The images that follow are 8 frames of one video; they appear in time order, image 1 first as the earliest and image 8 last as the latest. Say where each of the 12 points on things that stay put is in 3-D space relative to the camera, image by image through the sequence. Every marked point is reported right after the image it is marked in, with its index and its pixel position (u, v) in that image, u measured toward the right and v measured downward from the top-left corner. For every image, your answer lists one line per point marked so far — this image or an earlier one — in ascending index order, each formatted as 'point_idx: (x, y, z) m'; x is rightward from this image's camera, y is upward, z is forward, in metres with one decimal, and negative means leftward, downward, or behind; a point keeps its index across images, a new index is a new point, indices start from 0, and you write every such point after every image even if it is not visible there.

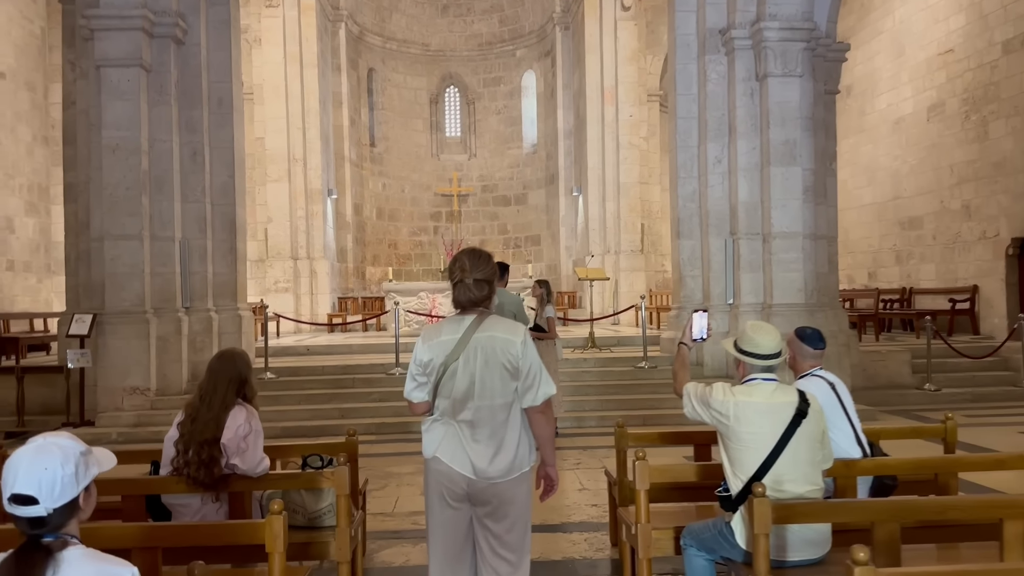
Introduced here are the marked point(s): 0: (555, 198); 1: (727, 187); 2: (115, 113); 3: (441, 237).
0: (+0.9, +1.9, +17.8) m
1: (+2.4, +1.1, +9.4) m
2: (-4.1, +1.8, +8.7) m
3: (-1.7, +1.2, +19.7) m
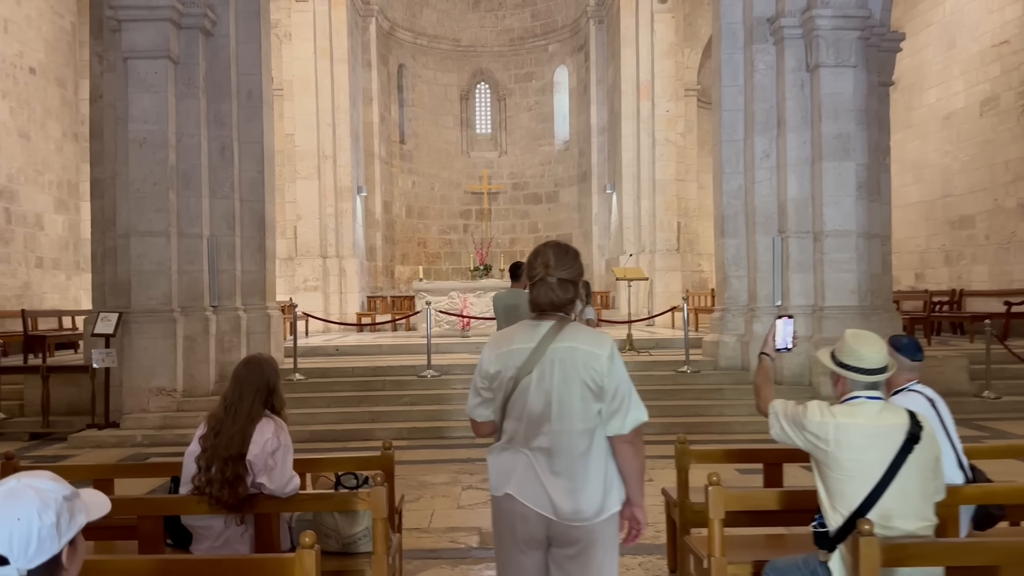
0: (+1.5, +1.9, +17.5) m
1: (+2.8, +1.1, +9.0) m
2: (-3.7, +1.8, +8.4) m
3: (-1.0, +1.2, +19.4) m
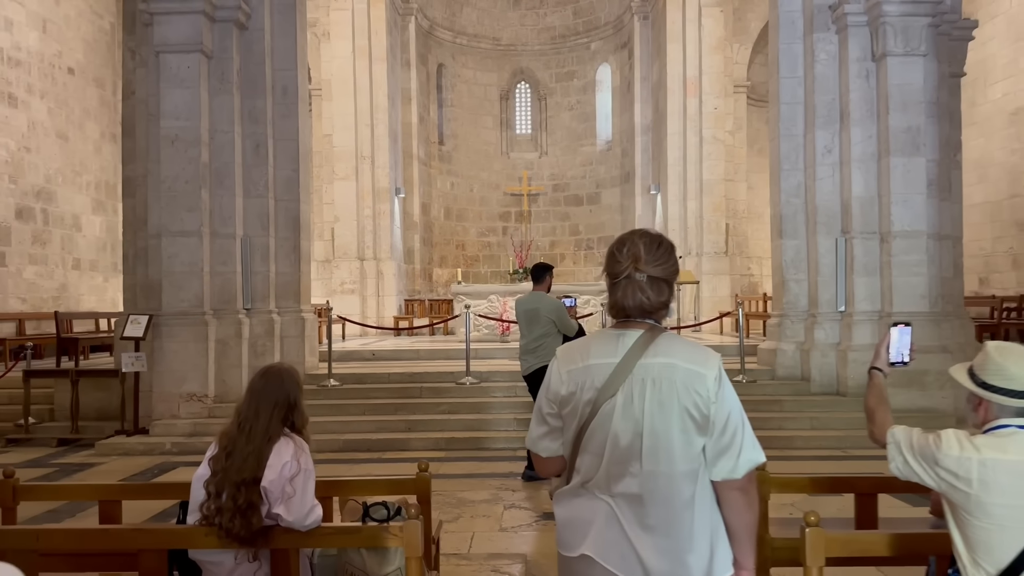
0: (+2.4, +1.8, +16.9) m
1: (+3.3, +1.1, +8.4) m
2: (-3.2, +1.8, +8.1) m
3: (-0.1, +1.1, +19.0) m
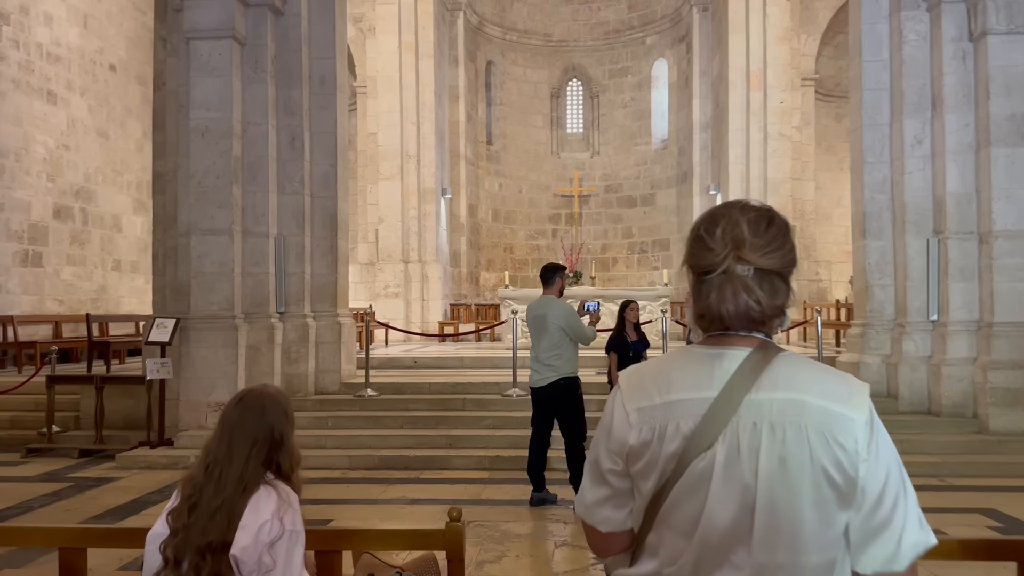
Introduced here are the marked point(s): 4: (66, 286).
0: (+3.3, +1.7, +16.1) m
1: (+3.7, +1.0, +7.6) m
2: (-2.8, +1.8, +7.6) m
3: (+1.0, +1.0, +18.3) m
4: (-6.4, 0.0, +12.1) m
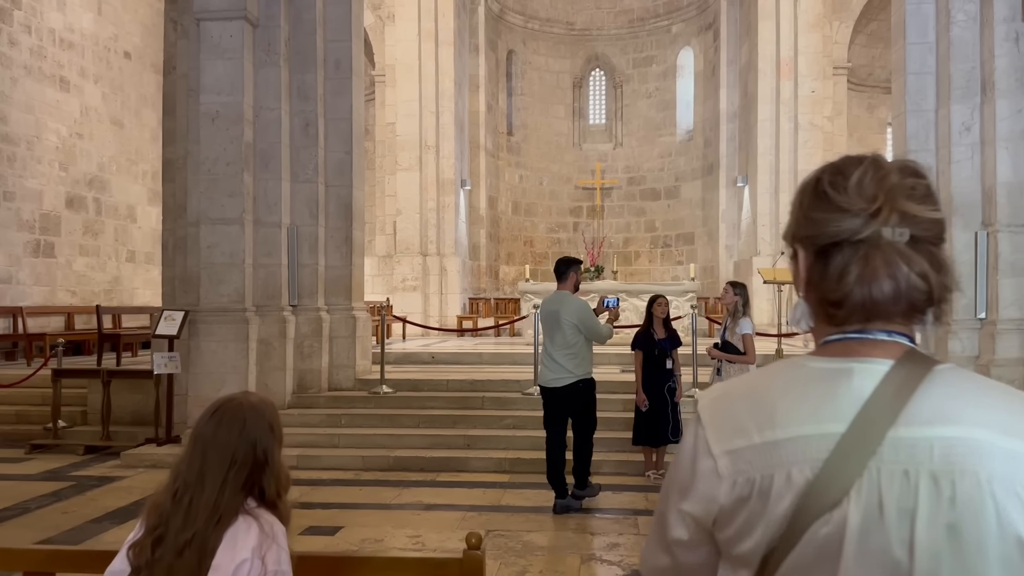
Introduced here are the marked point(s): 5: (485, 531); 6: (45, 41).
0: (+3.7, +1.8, +15.7) m
1: (+3.9, +1.1, +7.1) m
2: (-2.6, +1.9, +7.3) m
3: (+1.5, +1.1, +17.9) m
4: (-6.1, +0.2, +11.9) m
5: (-0.1, -1.3, +4.6) m
6: (-6.2, +3.3, +11.2) m
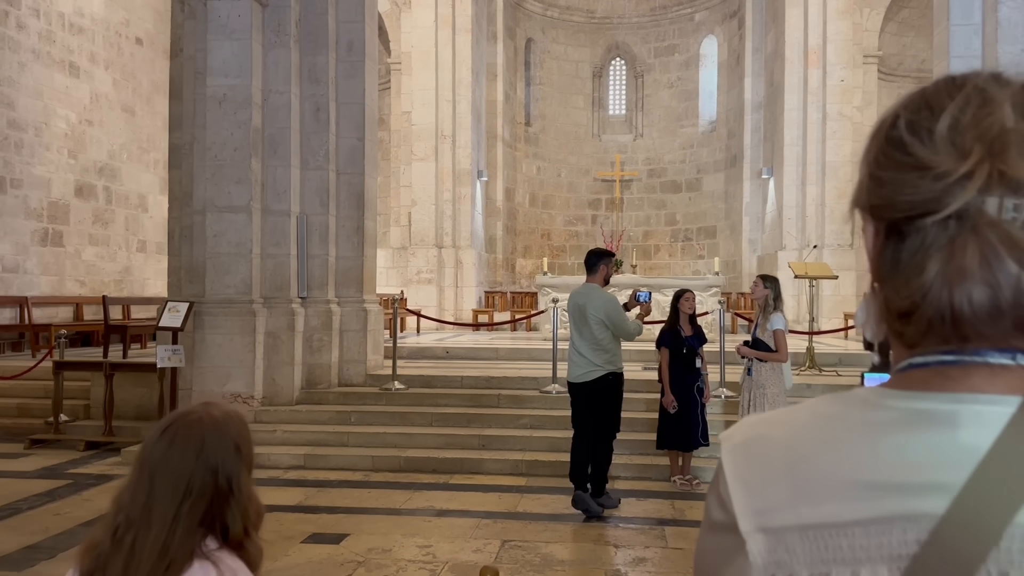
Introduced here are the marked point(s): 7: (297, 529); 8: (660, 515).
0: (+4.0, +1.9, +15.2) m
1: (+4.1, +1.1, +6.7) m
2: (-2.4, +1.9, +7.0) m
3: (+1.8, +1.3, +17.5) m
4: (-5.9, +0.3, +11.7) m
5: (-0.1, -1.3, +4.3) m
6: (-5.9, +3.4, +10.9) m
7: (-1.2, -1.3, +4.6) m
8: (+0.9, -1.3, +4.9) m
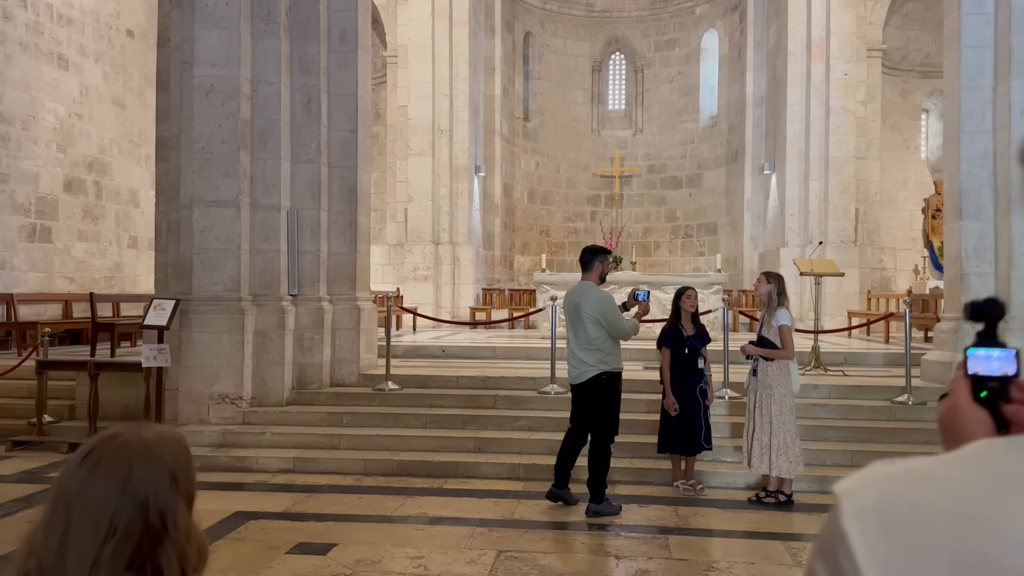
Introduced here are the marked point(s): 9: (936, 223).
0: (+4.0, +2.0, +15.0) m
1: (+4.1, +1.1, +6.5) m
2: (-2.4, +2.0, +6.8) m
3: (+1.8, +1.3, +17.3) m
4: (-5.9, +0.3, +11.4) m
5: (-0.1, -1.3, +4.1) m
6: (-6.0, +3.4, +10.7) m
7: (-1.2, -1.3, +4.3) m
8: (+0.8, -1.3, +4.7) m
9: (+6.3, +1.0, +12.6) m
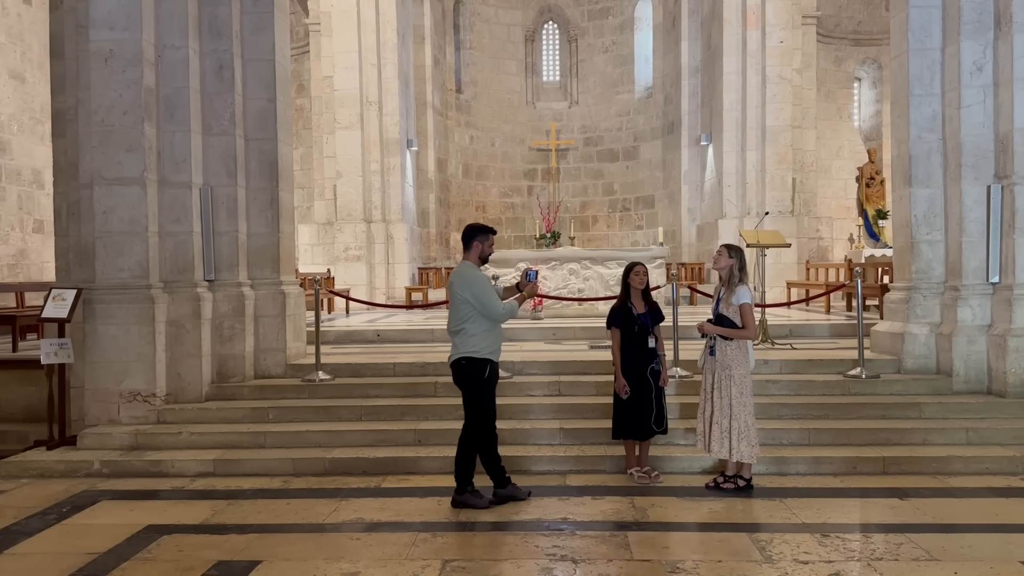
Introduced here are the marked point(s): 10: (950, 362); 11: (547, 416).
0: (+2.9, +2.4, +14.8) m
1: (+3.6, +1.4, +6.3) m
2: (-2.9, +2.1, +6.1) m
3: (+0.5, +1.8, +16.9) m
4: (-6.7, +0.5, +10.5) m
5: (-0.3, -1.2, +3.7) m
6: (-6.8, +3.5, +9.7) m
7: (-1.4, -1.2, +3.9) m
8: (+0.6, -1.2, +4.4) m
9: (+5.3, +1.4, +12.6) m
10: (+3.2, -0.6, +6.2) m
11: (+0.2, -0.9, +6.0) m
